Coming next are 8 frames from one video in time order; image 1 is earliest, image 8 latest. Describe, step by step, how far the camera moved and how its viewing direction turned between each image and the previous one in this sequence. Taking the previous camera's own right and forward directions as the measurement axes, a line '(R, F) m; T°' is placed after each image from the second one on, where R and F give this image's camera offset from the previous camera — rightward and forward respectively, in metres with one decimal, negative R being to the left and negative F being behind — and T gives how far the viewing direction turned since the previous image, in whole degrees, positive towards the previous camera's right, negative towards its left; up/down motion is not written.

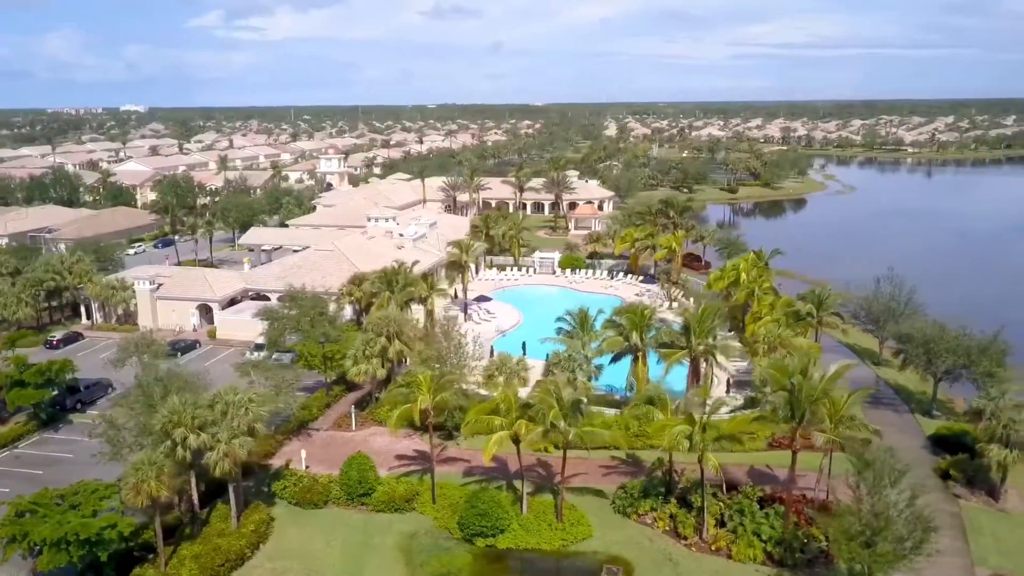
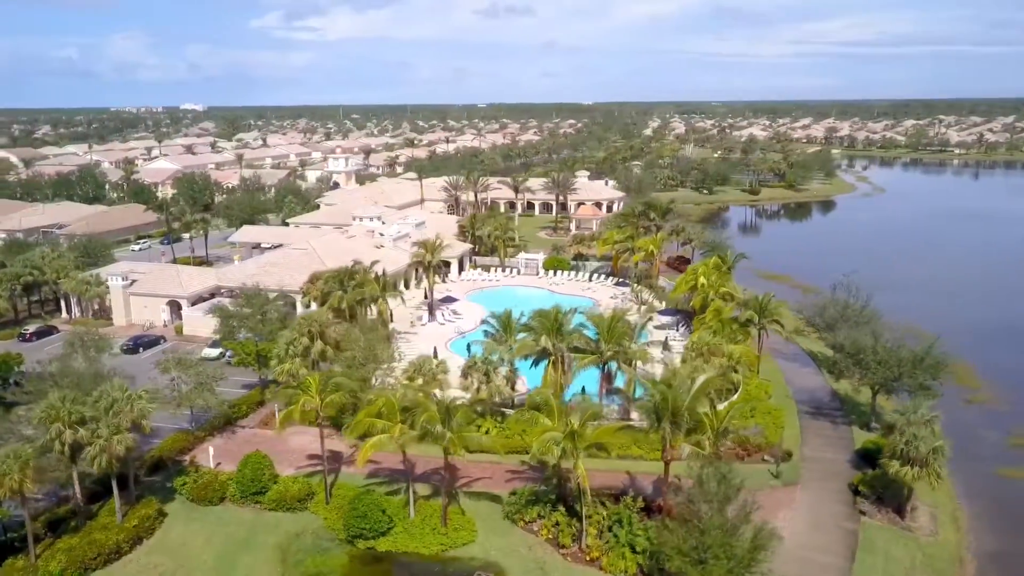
(+5.1, +0.3) m; -3°
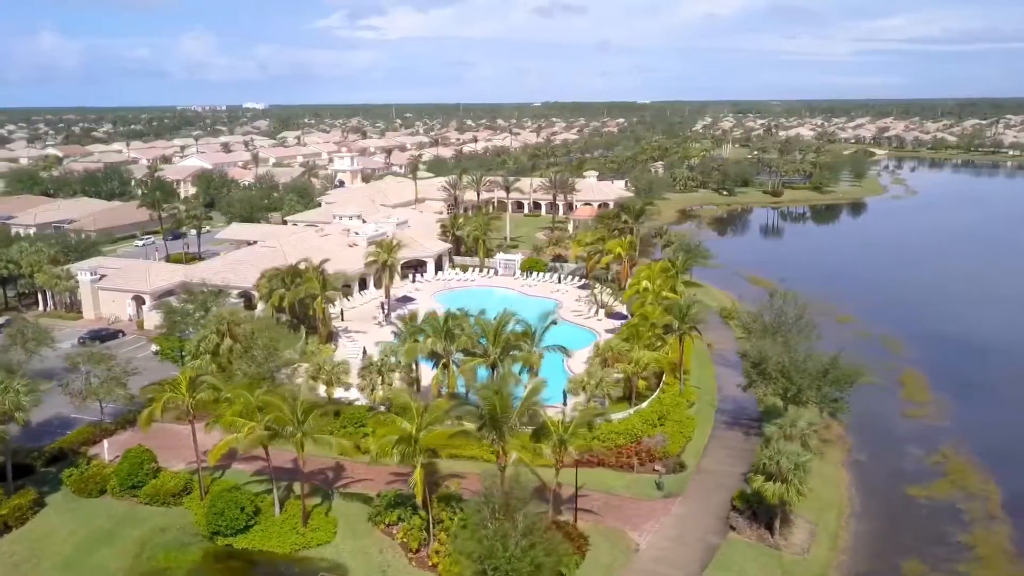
(+6.1, +0.4) m; -4°
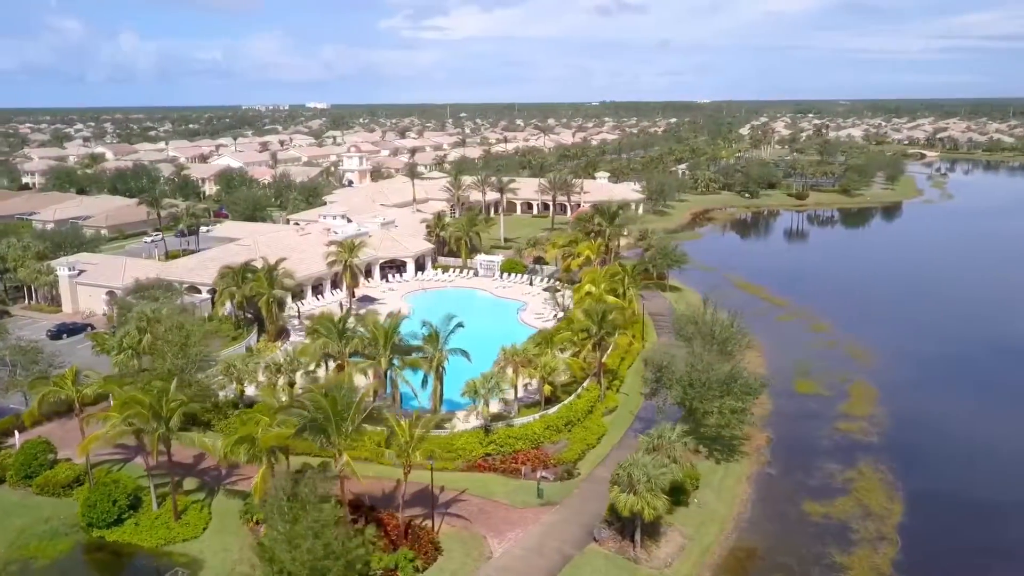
(+6.0, +0.3) m; -4°
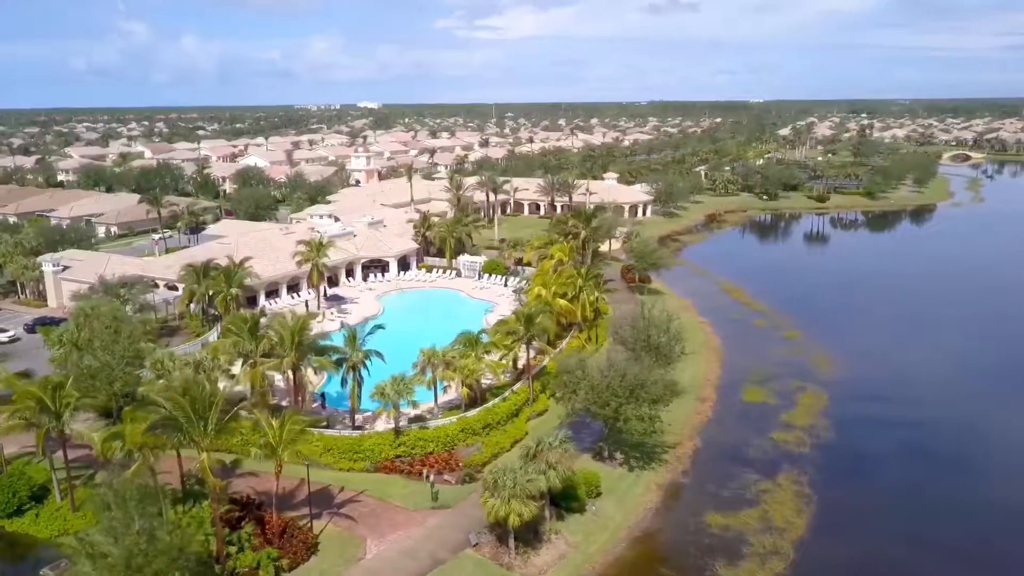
(+5.2, +0.2) m; -3°
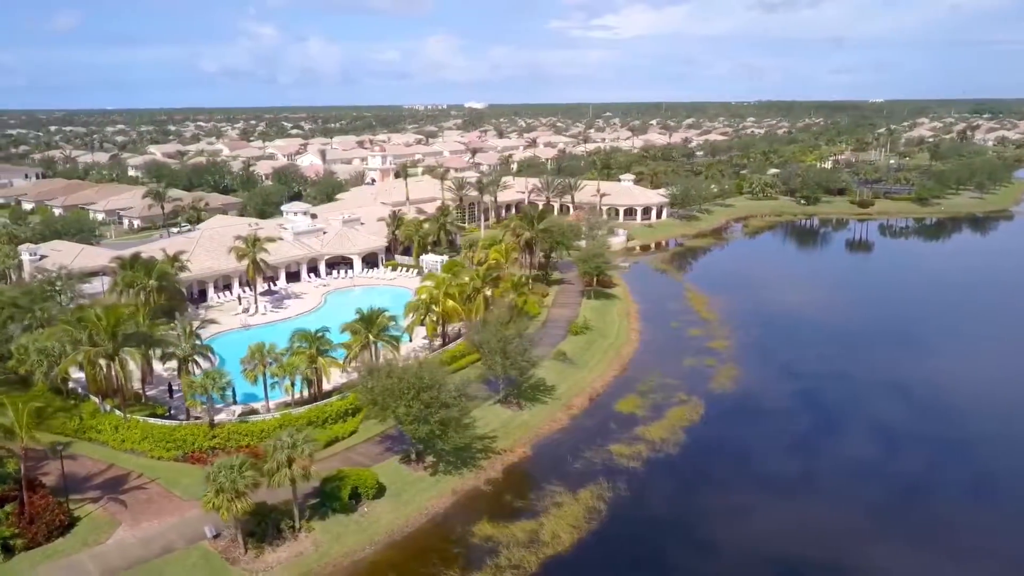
(+11.1, +0.9) m; -7°
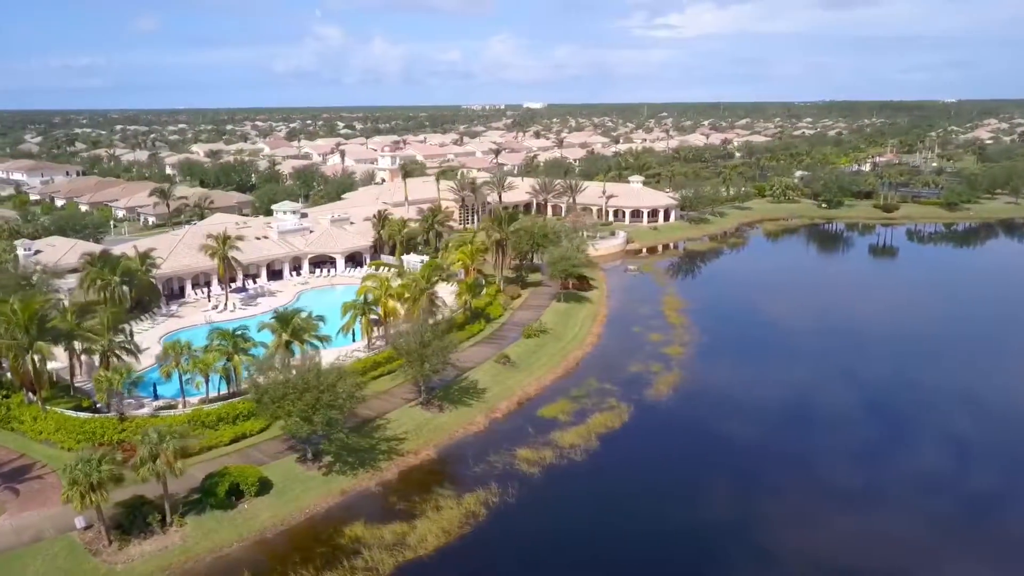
(+6.1, +0.3) m; -4°
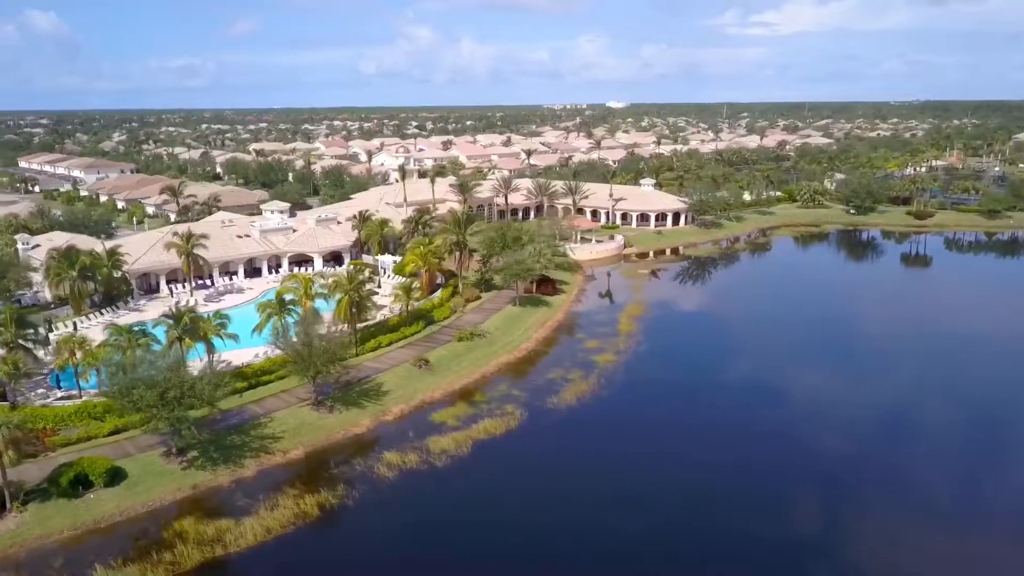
(+8.6, +0.4) m; -5°
